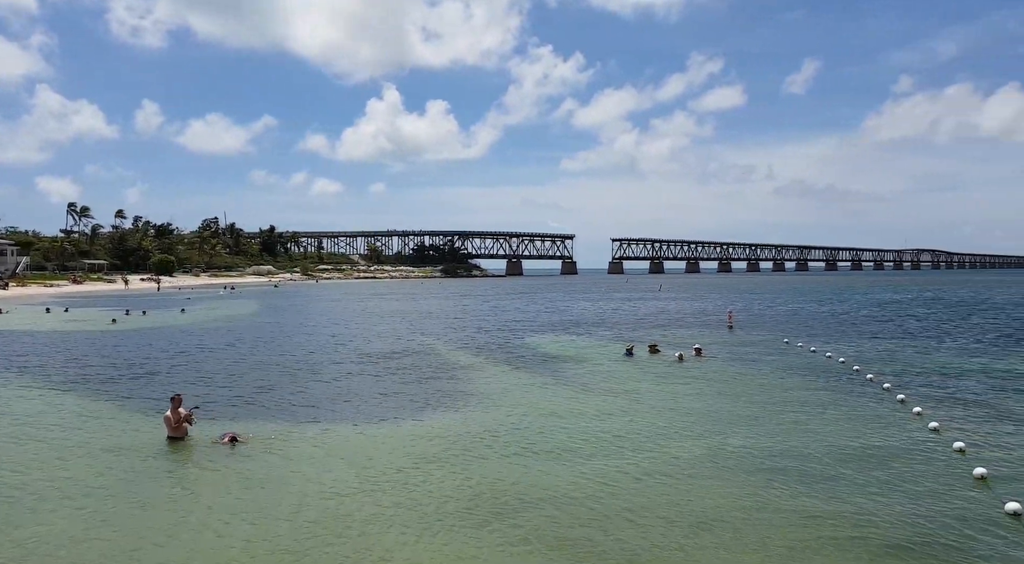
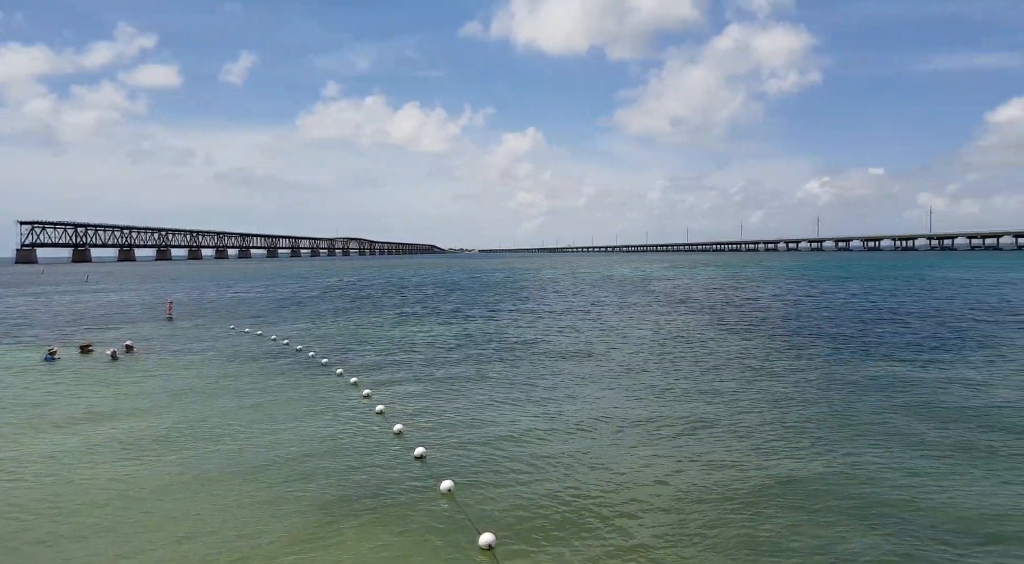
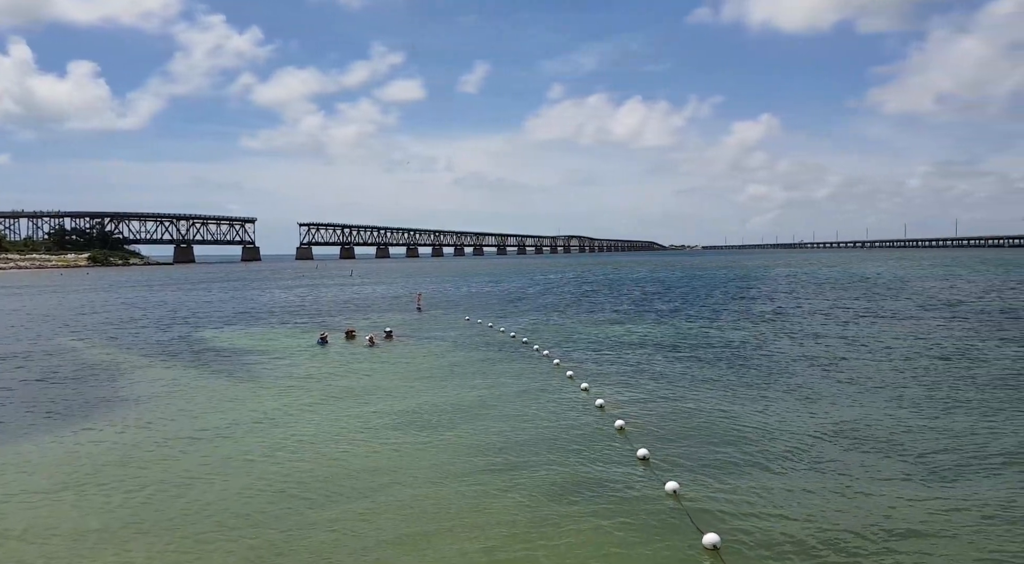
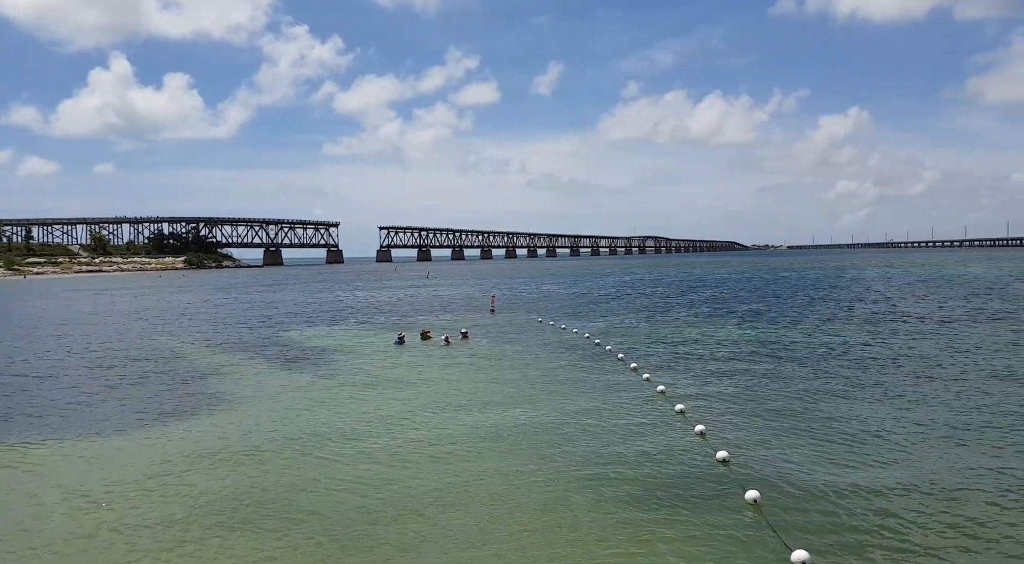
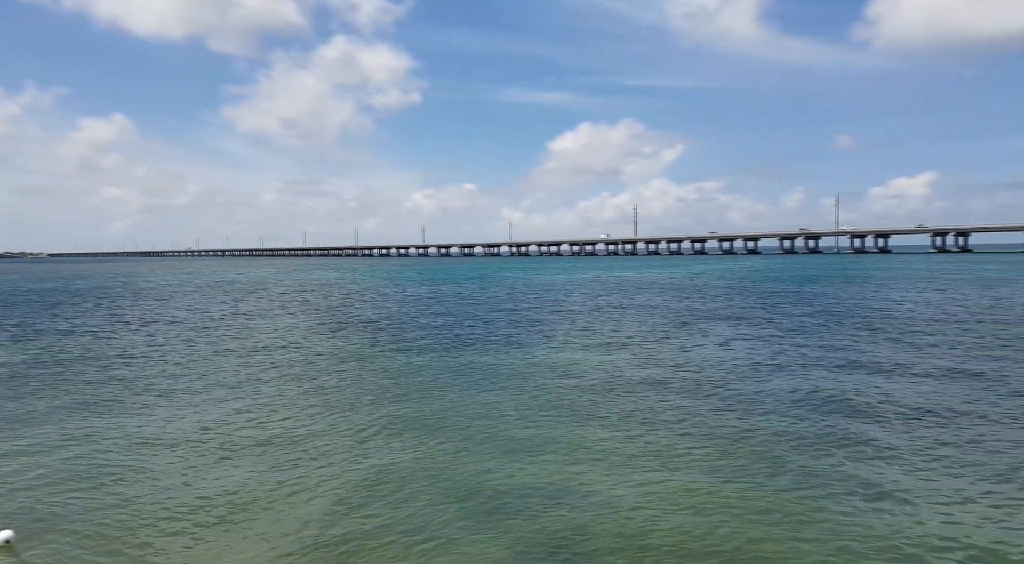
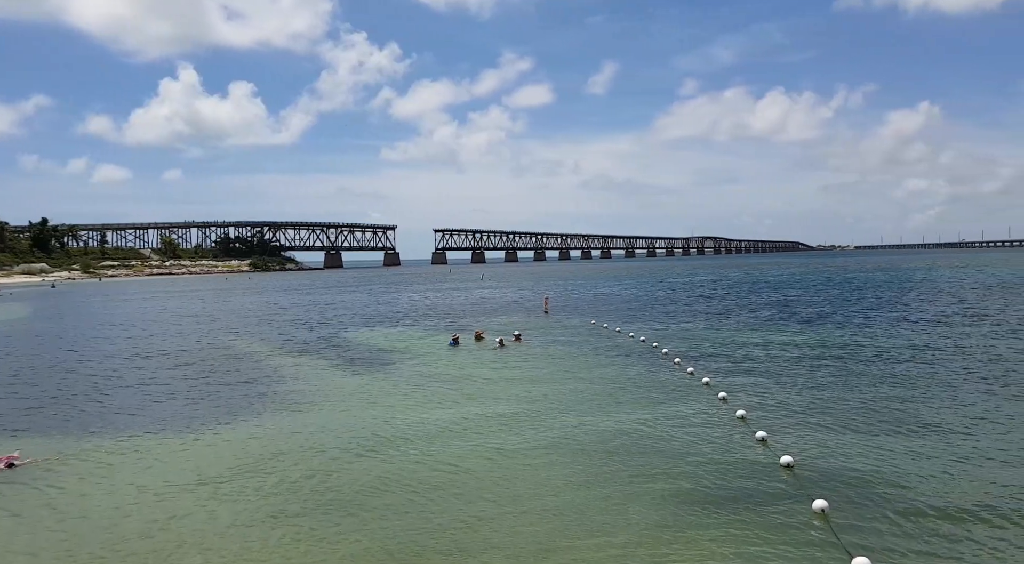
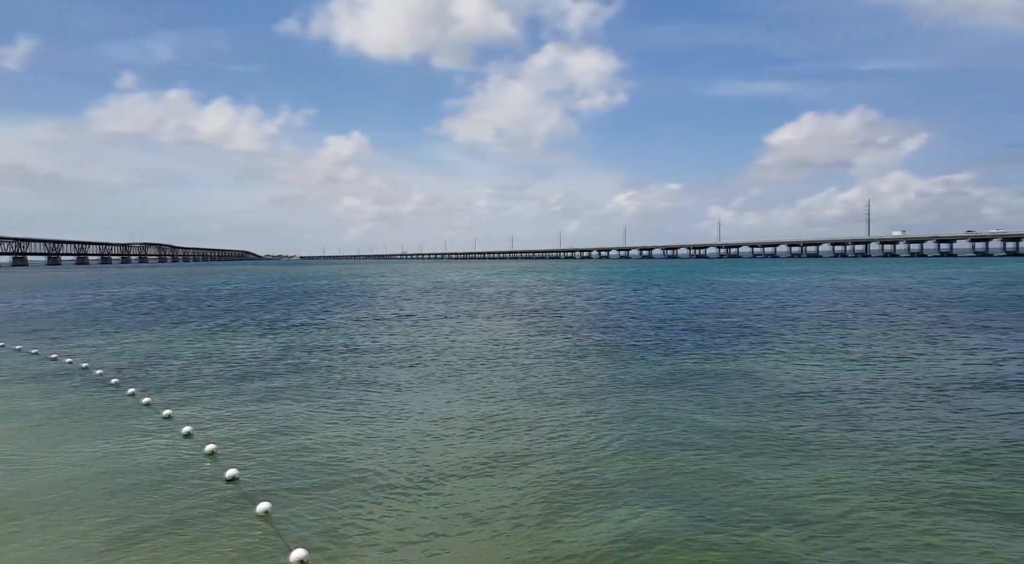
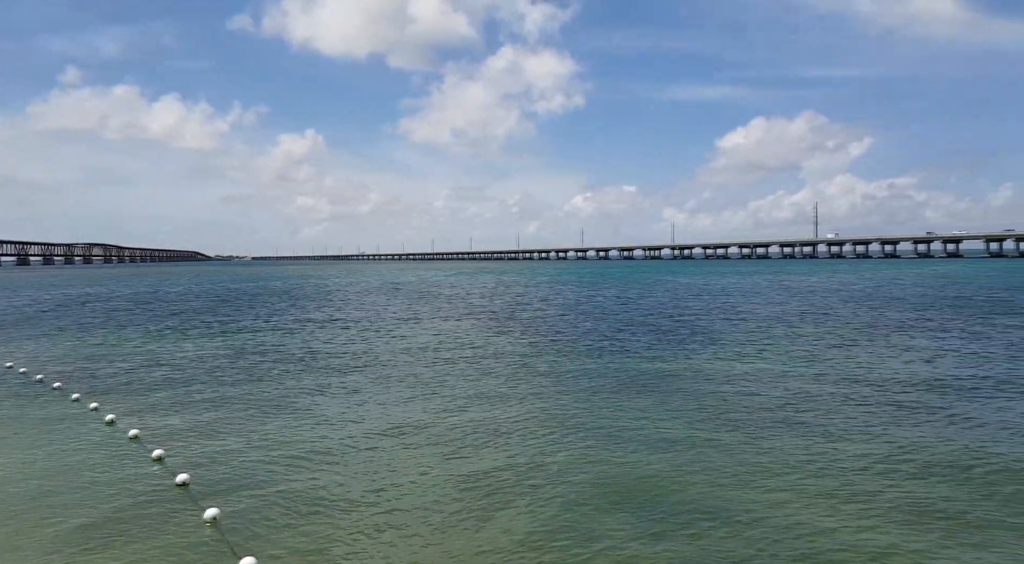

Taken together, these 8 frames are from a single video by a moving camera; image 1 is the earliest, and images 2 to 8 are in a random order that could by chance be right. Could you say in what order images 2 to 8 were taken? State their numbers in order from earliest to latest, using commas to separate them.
6, 4, 3, 2, 7, 8, 5
